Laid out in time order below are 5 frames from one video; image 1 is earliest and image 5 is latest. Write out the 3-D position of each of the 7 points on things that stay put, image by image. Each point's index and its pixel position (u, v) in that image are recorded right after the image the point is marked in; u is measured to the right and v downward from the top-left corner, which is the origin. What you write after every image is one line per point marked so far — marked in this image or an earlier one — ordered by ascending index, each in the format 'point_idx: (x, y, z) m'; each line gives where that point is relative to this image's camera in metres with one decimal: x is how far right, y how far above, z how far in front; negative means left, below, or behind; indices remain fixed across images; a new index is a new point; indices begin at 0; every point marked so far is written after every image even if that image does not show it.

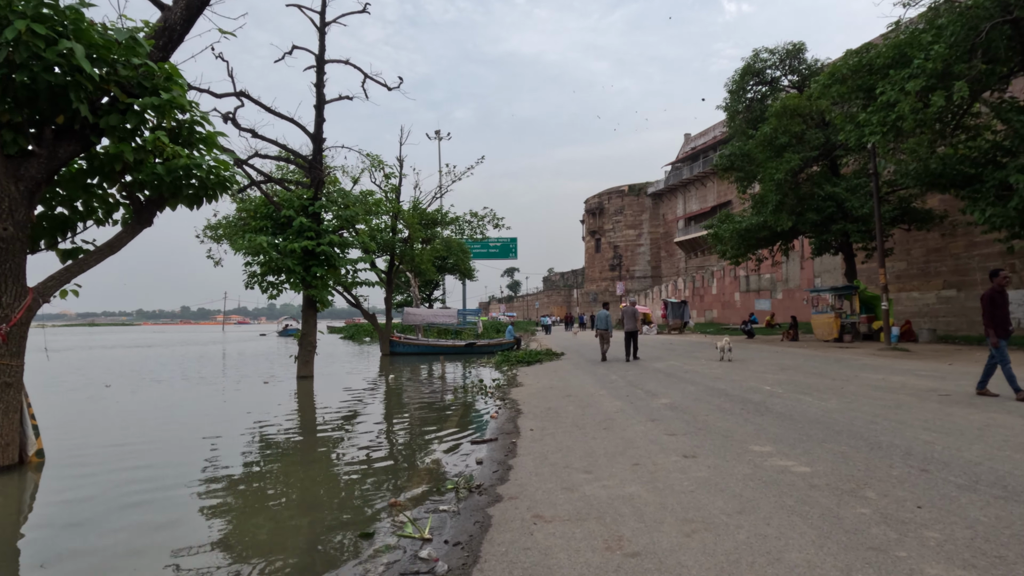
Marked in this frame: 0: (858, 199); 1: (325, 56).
0: (+9.6, +2.5, +18.7) m
1: (-4.0, +4.9, +14.2) m
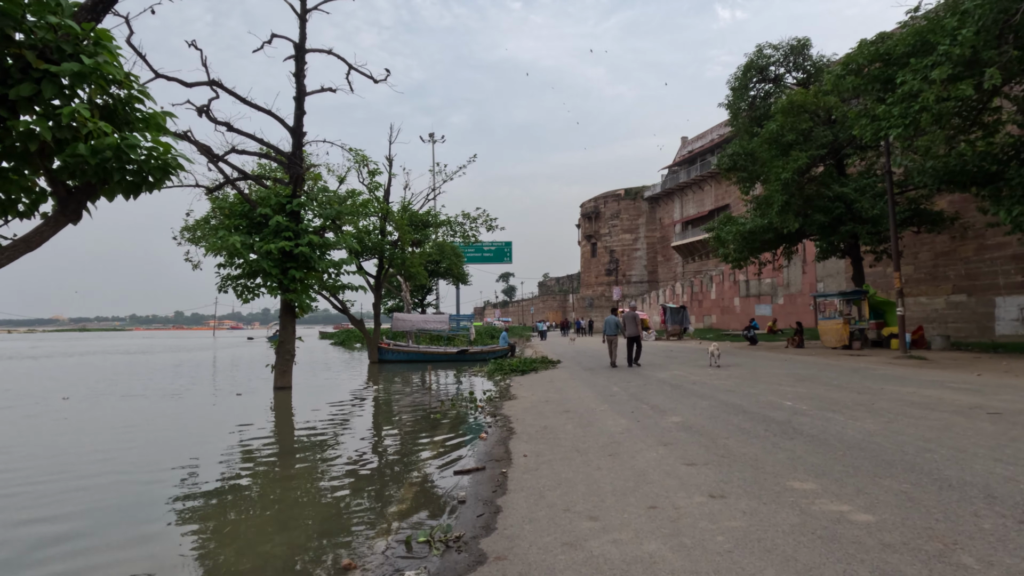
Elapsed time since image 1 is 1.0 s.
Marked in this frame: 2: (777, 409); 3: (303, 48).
0: (+9.5, +2.4, +17.9) m
1: (-4.1, +4.8, +13.3) m
2: (+2.9, -1.3, +7.4) m
3: (-4.2, +4.8, +13.5) m
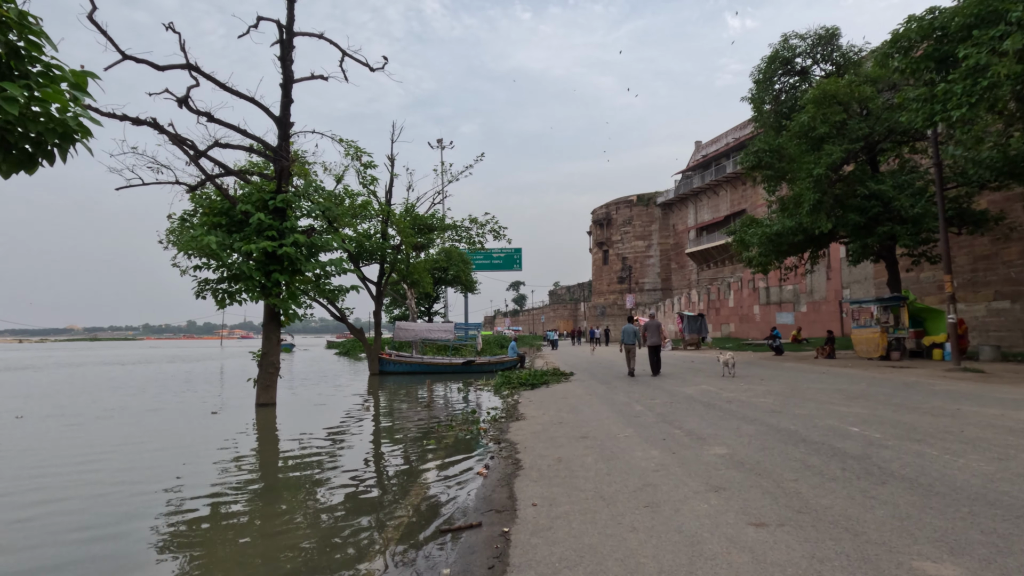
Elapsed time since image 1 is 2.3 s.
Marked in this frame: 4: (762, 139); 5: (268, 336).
0: (+9.7, +2.2, +16.4) m
1: (-3.9, +4.7, +12.1) m
2: (+3.0, -1.3, +6.0) m
3: (-4.1, +4.7, +12.3) m
4: (+7.4, +4.4, +19.8) m
5: (-4.3, -0.8, +11.7) m
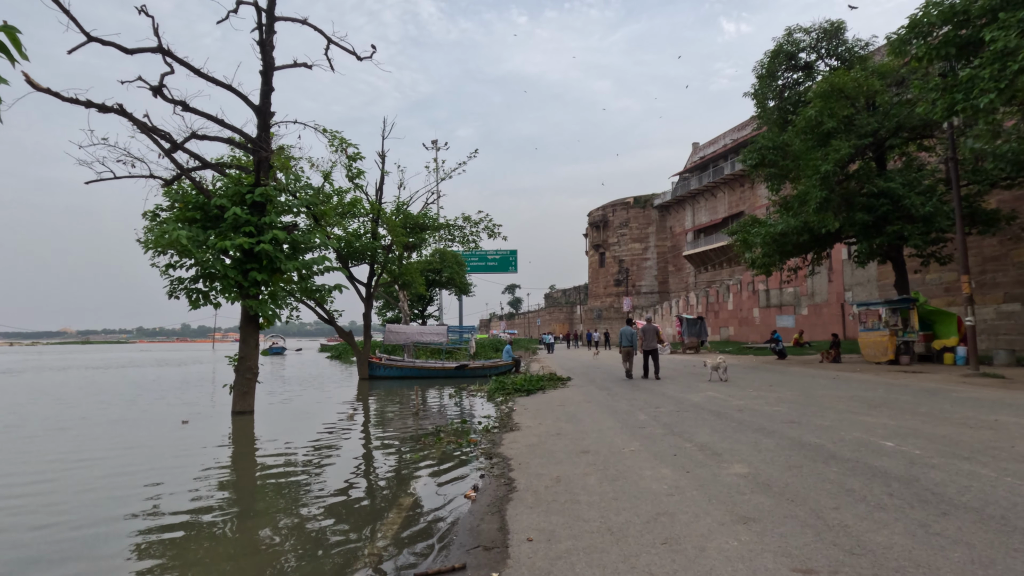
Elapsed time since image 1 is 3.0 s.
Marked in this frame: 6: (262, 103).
0: (+9.6, +2.2, +15.8) m
1: (-4.0, +4.7, +11.4) m
2: (+2.9, -1.3, +5.3) m
3: (-4.1, +4.7, +11.6) m
4: (+7.3, +4.4, +19.2) m
5: (-4.4, -0.8, +11.0) m
6: (-4.3, +3.2, +11.5) m
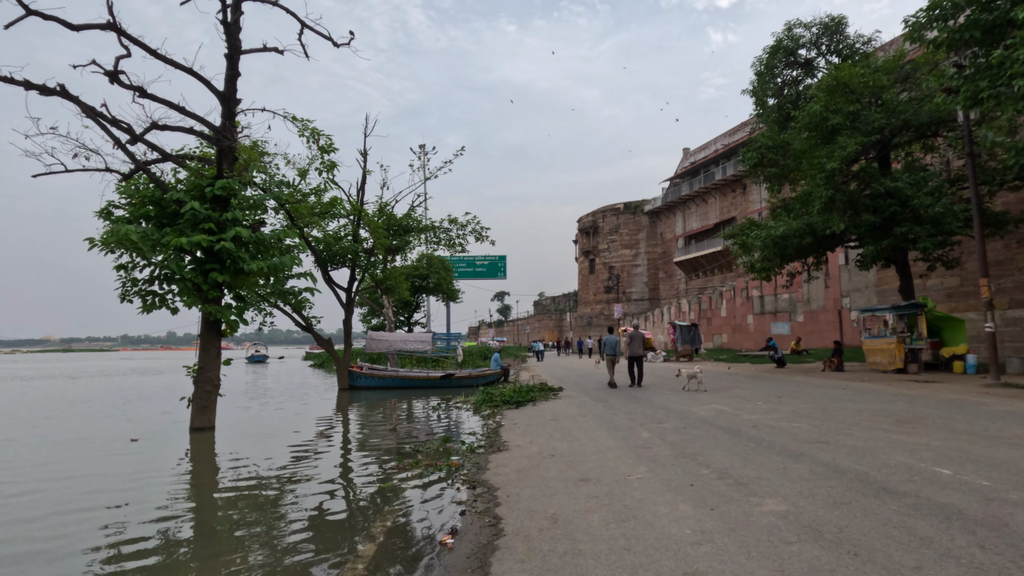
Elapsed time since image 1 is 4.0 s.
0: (+9.3, +2.1, +15.0) m
1: (-4.2, +4.7, +10.4) m
2: (+2.8, -1.3, +4.4) m
3: (-4.3, +4.7, +10.6) m
4: (+6.9, +4.2, +18.4) m
5: (-4.5, -0.9, +10.0) m
6: (-4.5, +3.1, +10.5) m
